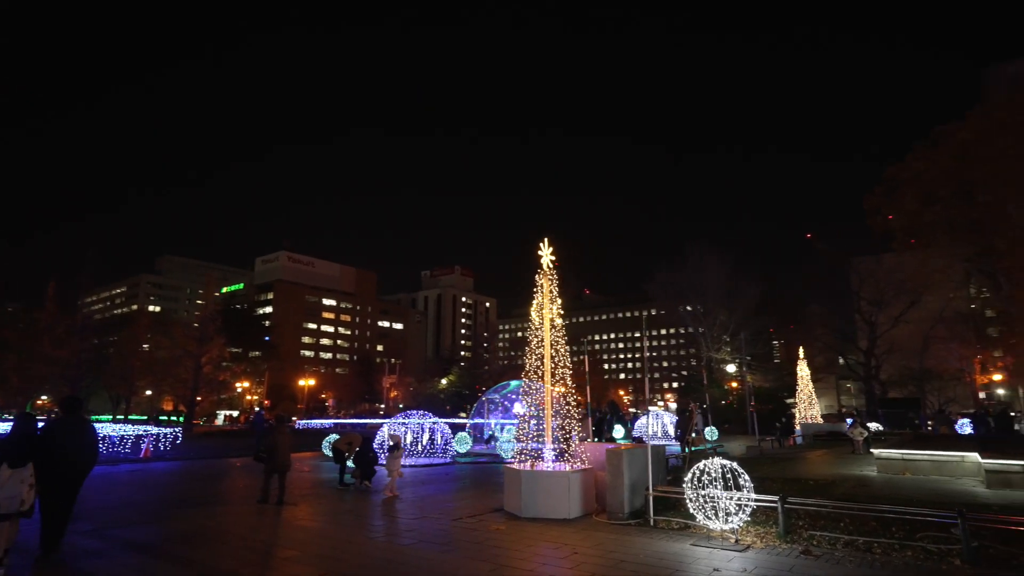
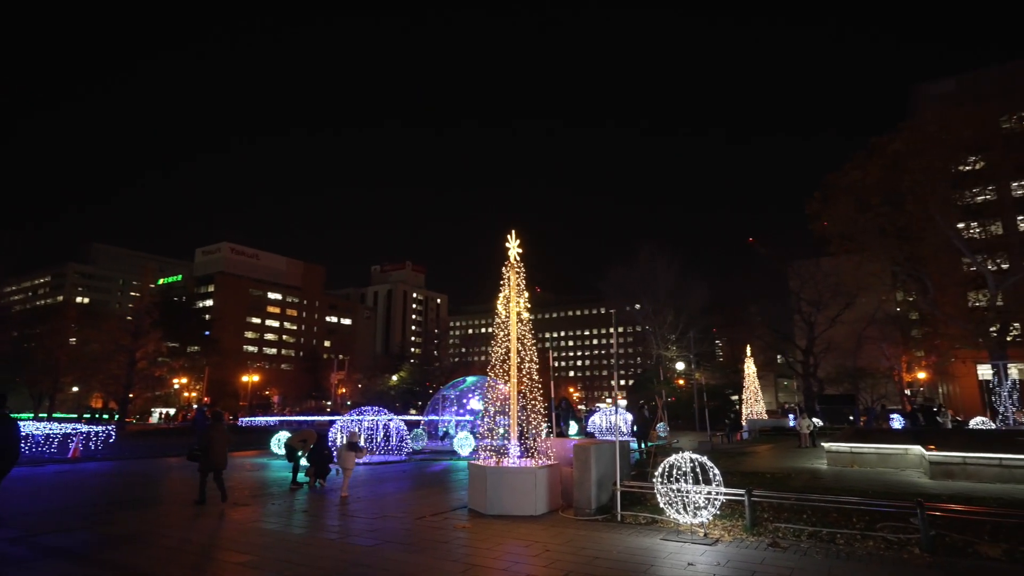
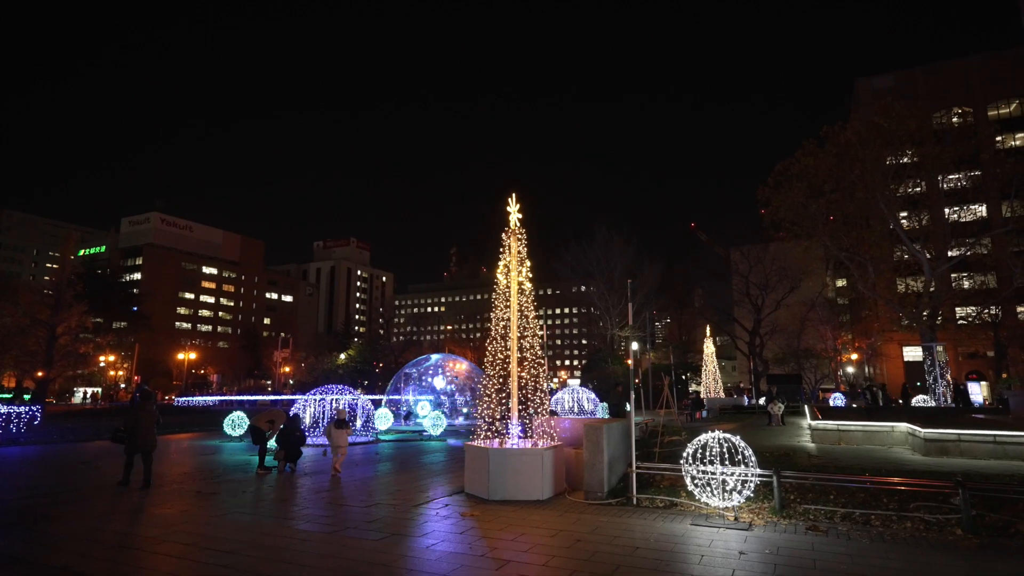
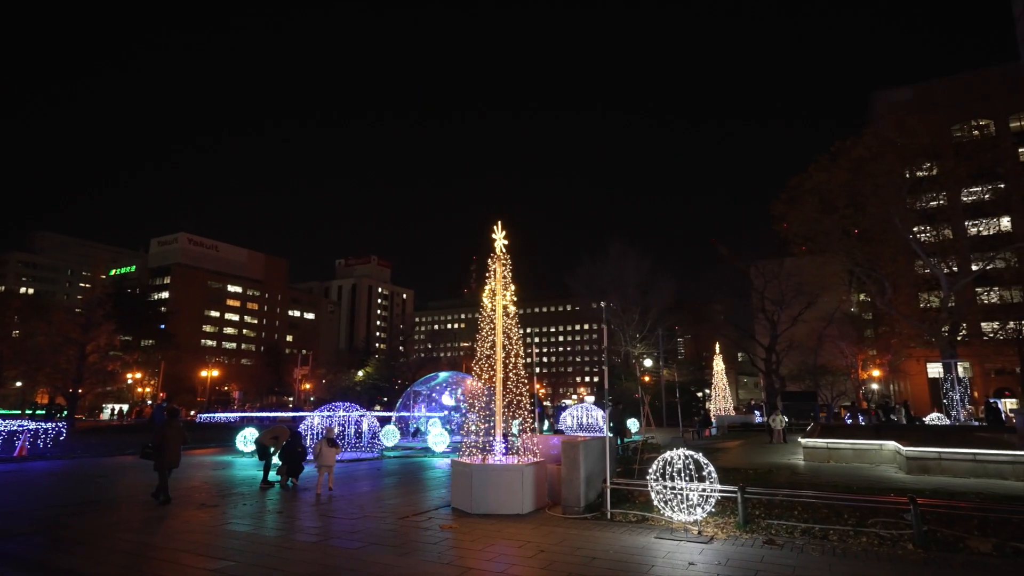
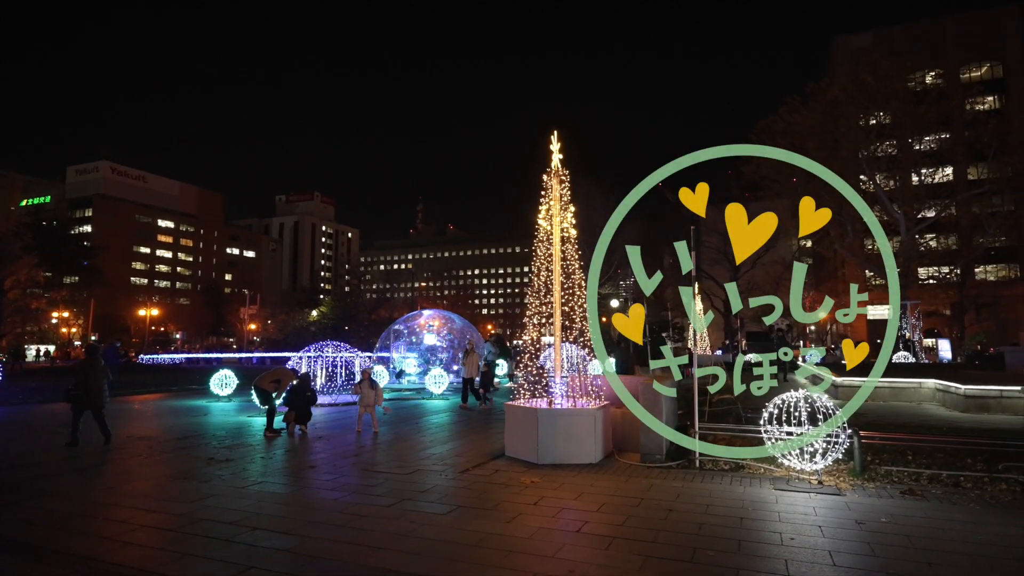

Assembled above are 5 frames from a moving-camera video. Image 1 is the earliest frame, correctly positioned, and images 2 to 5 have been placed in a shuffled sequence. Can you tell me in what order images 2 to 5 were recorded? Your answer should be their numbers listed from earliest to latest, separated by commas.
2, 4, 3, 5
